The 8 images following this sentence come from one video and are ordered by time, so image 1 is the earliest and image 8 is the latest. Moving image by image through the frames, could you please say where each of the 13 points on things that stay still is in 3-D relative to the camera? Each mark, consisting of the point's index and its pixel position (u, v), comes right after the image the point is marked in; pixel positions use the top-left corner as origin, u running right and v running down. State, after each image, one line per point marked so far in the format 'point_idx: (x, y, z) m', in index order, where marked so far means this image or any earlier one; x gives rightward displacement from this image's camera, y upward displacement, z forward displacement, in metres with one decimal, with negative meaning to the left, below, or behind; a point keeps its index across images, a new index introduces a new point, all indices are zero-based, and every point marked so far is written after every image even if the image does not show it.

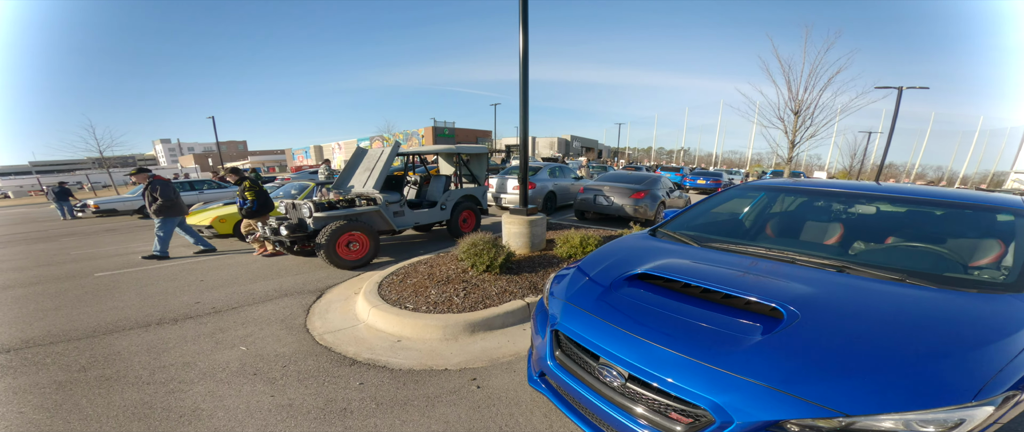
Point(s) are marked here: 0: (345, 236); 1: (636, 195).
0: (-2.5, -0.3, +5.6) m
1: (+2.6, +0.4, +7.6) m
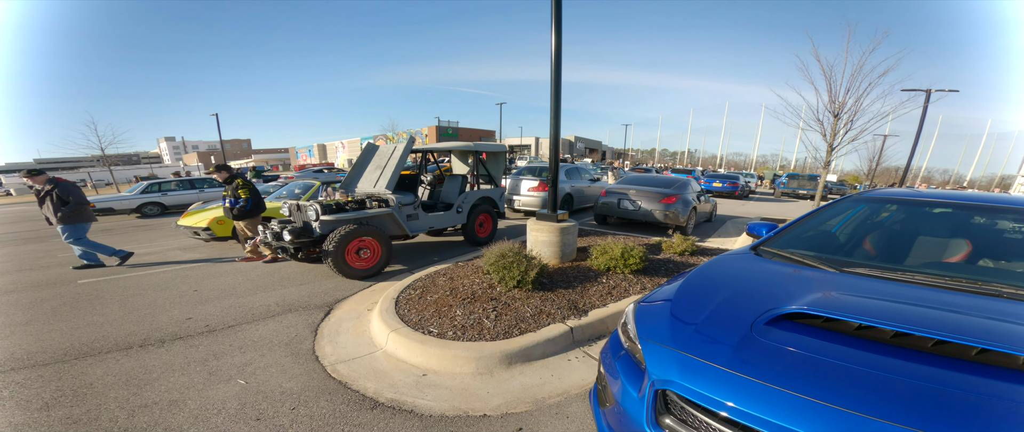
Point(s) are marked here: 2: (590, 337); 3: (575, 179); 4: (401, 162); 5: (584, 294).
0: (-2.1, -0.4, +5.1) m
1: (+2.9, +0.3, +7.1) m
2: (+0.7, -1.1, +3.3) m
3: (+1.7, +1.0, +10.5) m
4: (-1.8, +0.9, +6.0) m
5: (+0.8, -0.8, +3.9) m
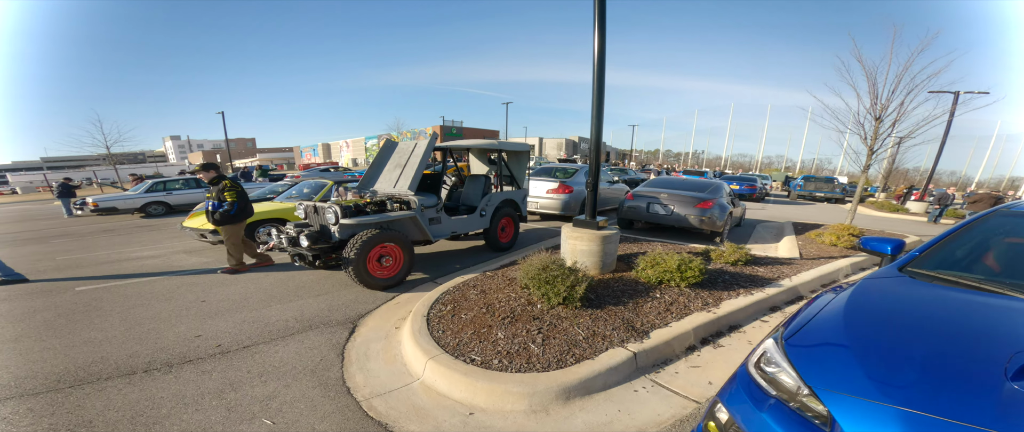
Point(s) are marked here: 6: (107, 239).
0: (-1.7, -0.4, +4.7) m
1: (+3.4, +0.2, +6.7) m
2: (+1.1, -1.1, +2.9) m
3: (+2.2, +0.9, +10.1) m
4: (-1.3, +0.8, +5.7) m
5: (+1.2, -0.9, +3.5) m
6: (-9.0, -0.5, +8.2) m
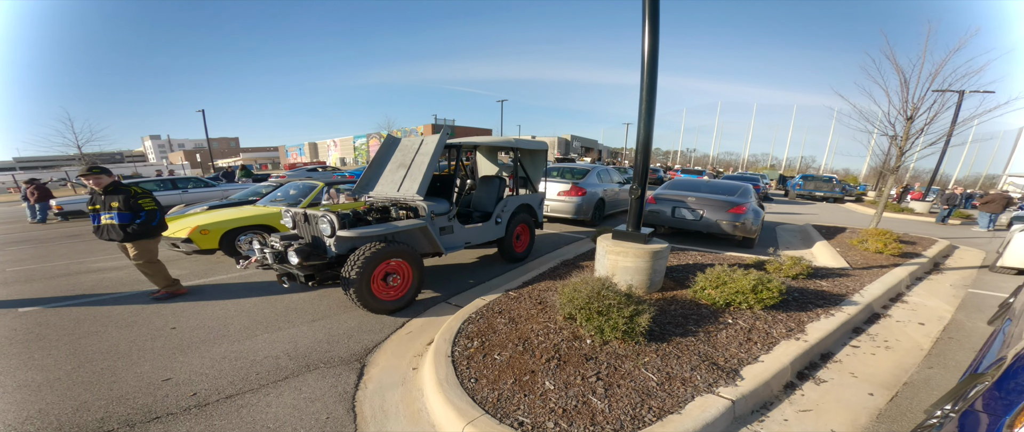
0: (-1.4, -0.6, +4.1) m
1: (+3.6, +0.1, +6.1) m
2: (+1.5, -1.2, +2.3) m
3: (+2.3, +0.9, +9.5) m
4: (-1.1, +0.7, +5.0) m
5: (+1.6, -1.0, +2.9) m
6: (-8.7, -0.7, +7.4) m
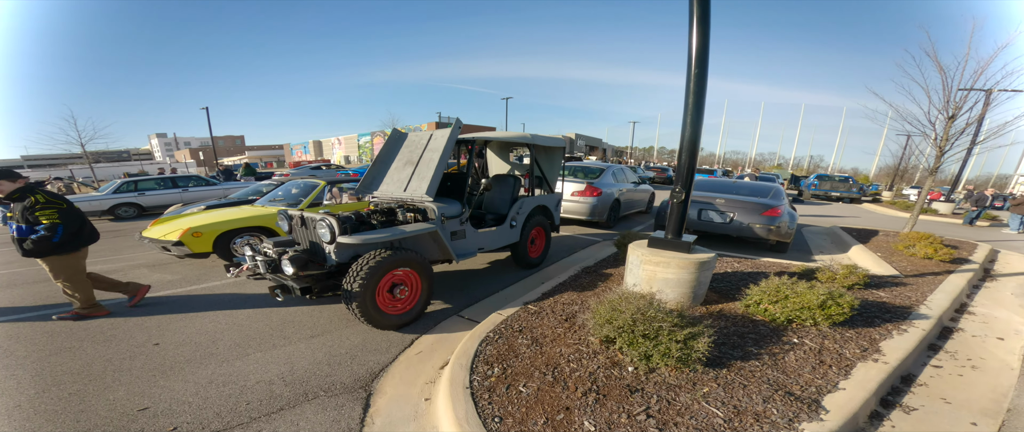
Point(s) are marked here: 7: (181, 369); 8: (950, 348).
0: (-1.2, -0.6, +3.6) m
1: (+3.9, +0.1, +5.6) m
2: (+1.7, -1.3, +1.9) m
3: (+2.6, +0.8, +9.0) m
4: (-0.8, +0.7, +4.6) m
5: (+1.8, -1.0, +2.5) m
6: (-8.5, -0.7, +7.0) m
7: (-2.7, -1.2, +3.0) m
8: (+3.6, -1.1, +3.1) m
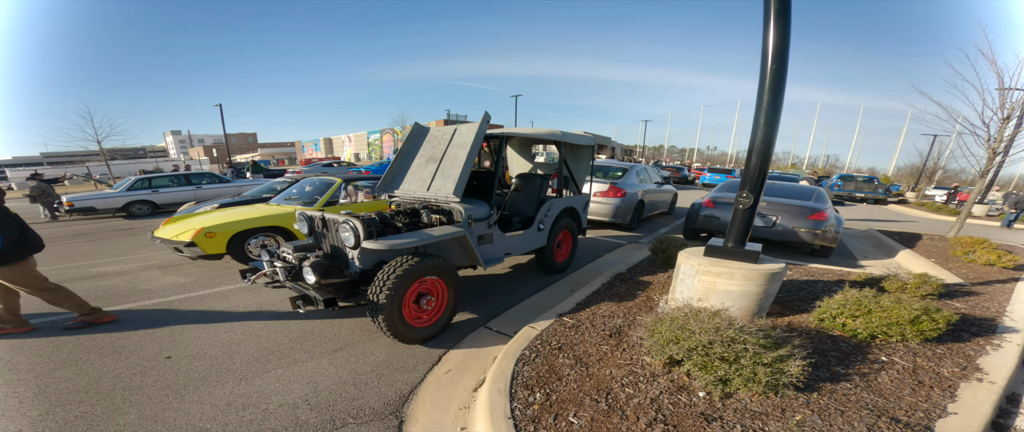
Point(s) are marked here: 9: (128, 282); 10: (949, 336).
0: (-0.9, -0.6, +3.3) m
1: (+4.2, 0.0, +5.3) m
2: (+2.0, -1.4, +1.5) m
3: (+3.0, +0.8, +8.7) m
4: (-0.5, +0.7, +4.3) m
5: (+2.1, -1.1, +2.1) m
6: (-8.1, -0.6, +6.9) m
7: (-2.4, -1.3, +2.8) m
8: (+3.9, -1.2, +2.7) m
9: (-5.0, -0.9, +4.8) m
10: (+3.4, -0.9, +2.9) m
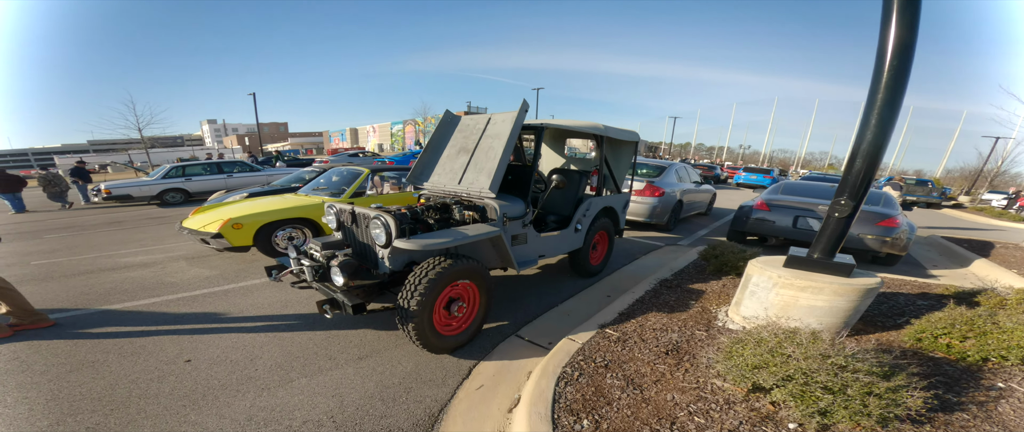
0: (-0.5, -0.6, +3.1) m
1: (+4.7, -0.1, +4.7) m
2: (+2.2, -1.5, +1.1) m
3: (+3.7, +0.8, +8.1) m
4: (-0.1, +0.7, +3.9) m
5: (+2.3, -1.2, +1.7) m
6: (-7.6, -0.4, +7.0) m
7: (-2.1, -1.2, +2.6) m
8: (+4.2, -1.3, +2.2) m
9: (-4.5, -0.7, +4.8) m
10: (+3.7, -1.1, +2.4) m
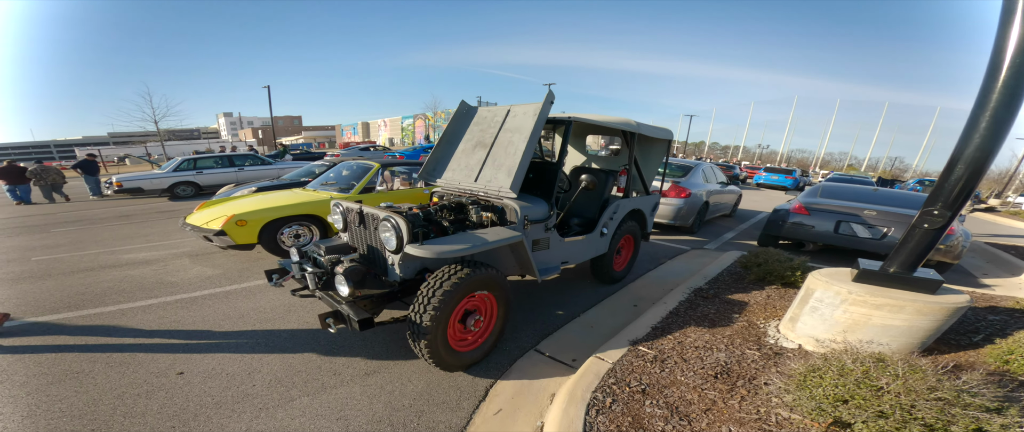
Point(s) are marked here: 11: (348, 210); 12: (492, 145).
0: (-0.4, -0.6, +2.7) m
1: (+4.9, -0.2, +4.2) m
2: (+2.3, -1.5, +0.7) m
3: (+4.0, +0.7, +7.7) m
4: (+0.1, +0.6, +3.6) m
5: (+2.5, -1.3, +1.3) m
6: (-7.3, -0.2, +6.8) m
7: (-1.9, -1.2, +2.3) m
8: (+4.3, -1.4, +1.7) m
9: (-4.3, -0.7, +4.6) m
10: (+3.8, -1.2, +2.0) m
11: (-1.5, 0.0, +3.2) m
12: (-0.2, +0.7, +3.9) m
